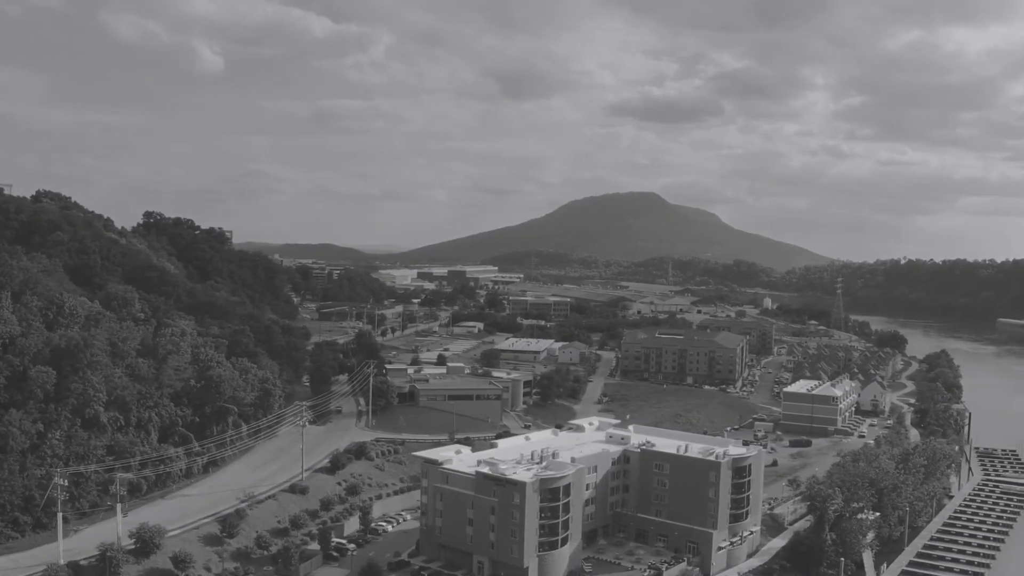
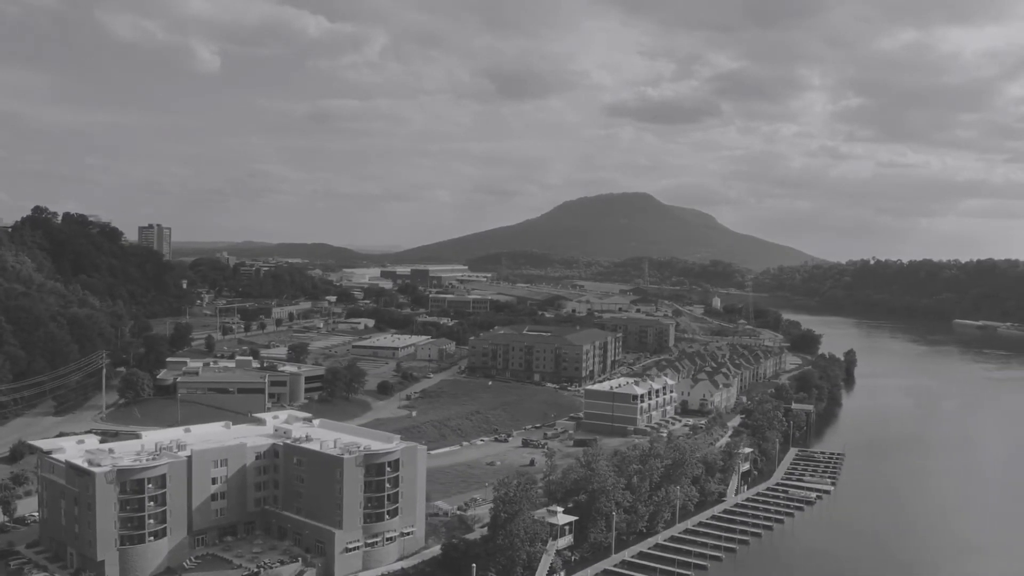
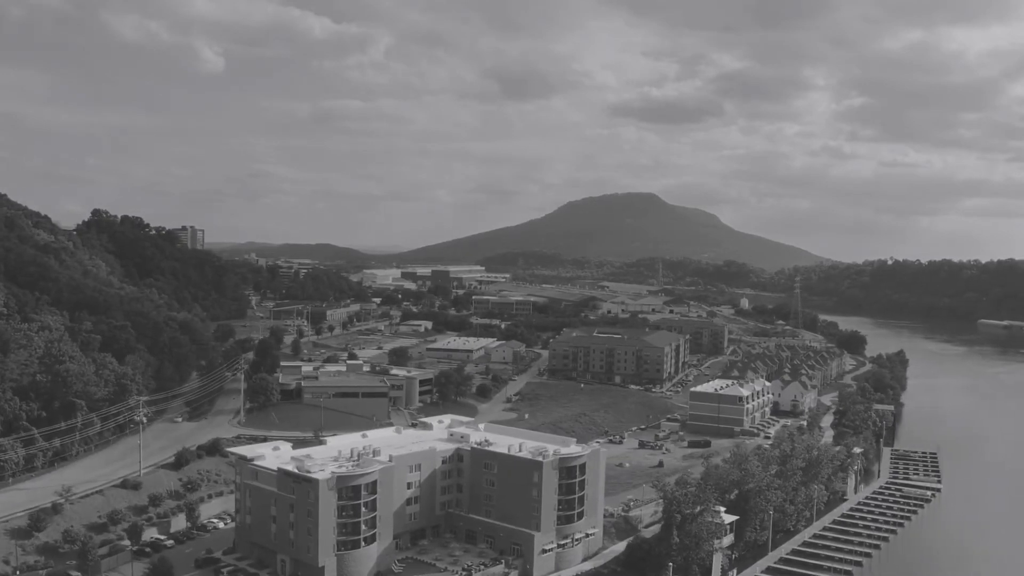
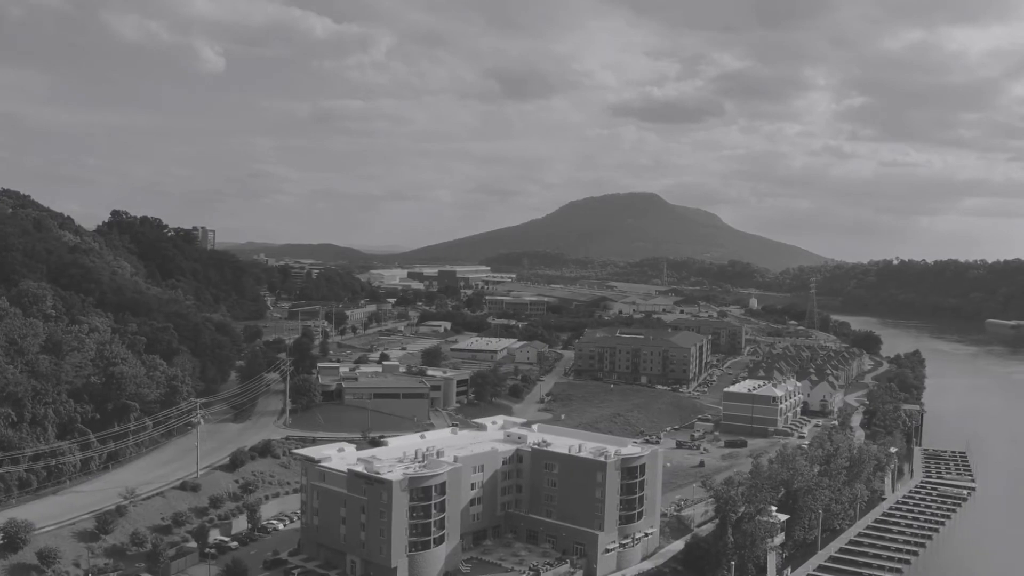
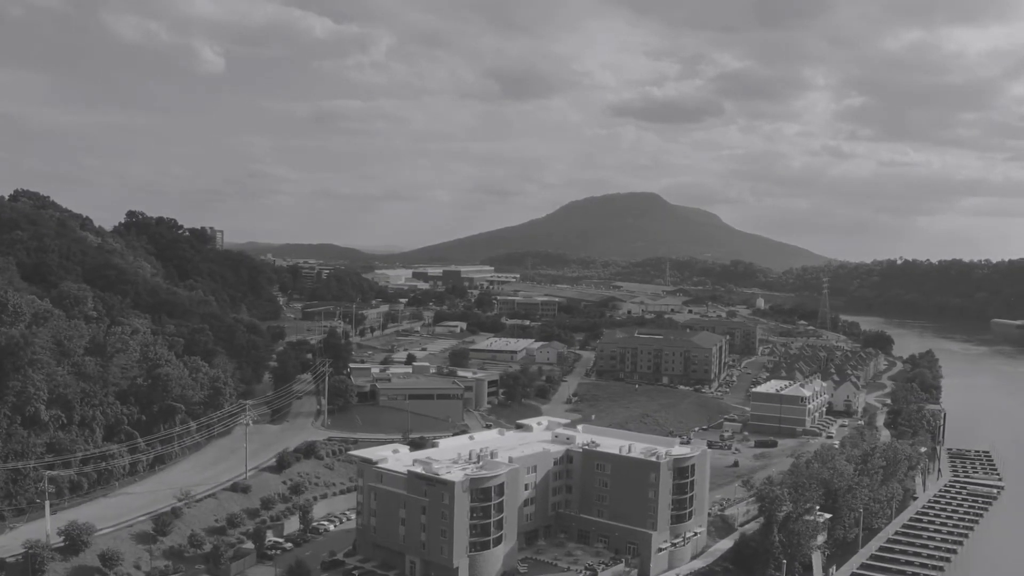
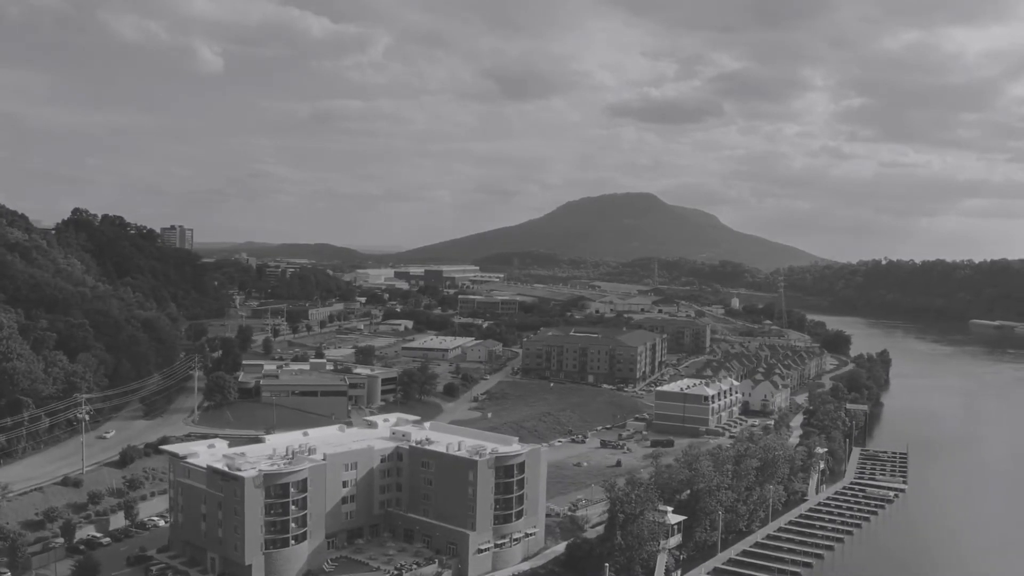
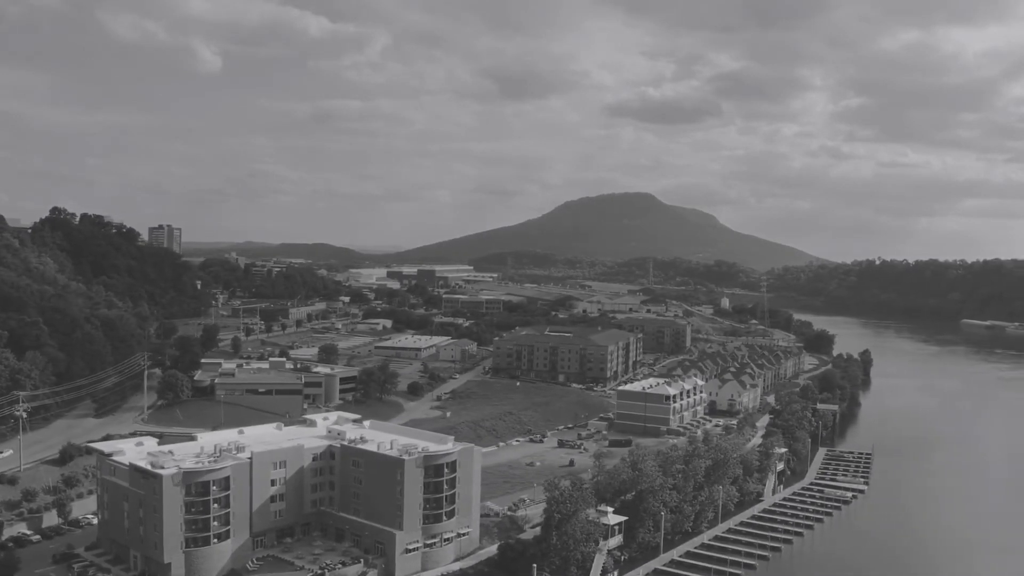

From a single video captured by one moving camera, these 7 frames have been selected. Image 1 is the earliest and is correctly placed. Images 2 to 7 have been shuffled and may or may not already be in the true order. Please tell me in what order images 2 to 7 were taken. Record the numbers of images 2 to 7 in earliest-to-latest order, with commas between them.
5, 4, 3, 6, 7, 2
